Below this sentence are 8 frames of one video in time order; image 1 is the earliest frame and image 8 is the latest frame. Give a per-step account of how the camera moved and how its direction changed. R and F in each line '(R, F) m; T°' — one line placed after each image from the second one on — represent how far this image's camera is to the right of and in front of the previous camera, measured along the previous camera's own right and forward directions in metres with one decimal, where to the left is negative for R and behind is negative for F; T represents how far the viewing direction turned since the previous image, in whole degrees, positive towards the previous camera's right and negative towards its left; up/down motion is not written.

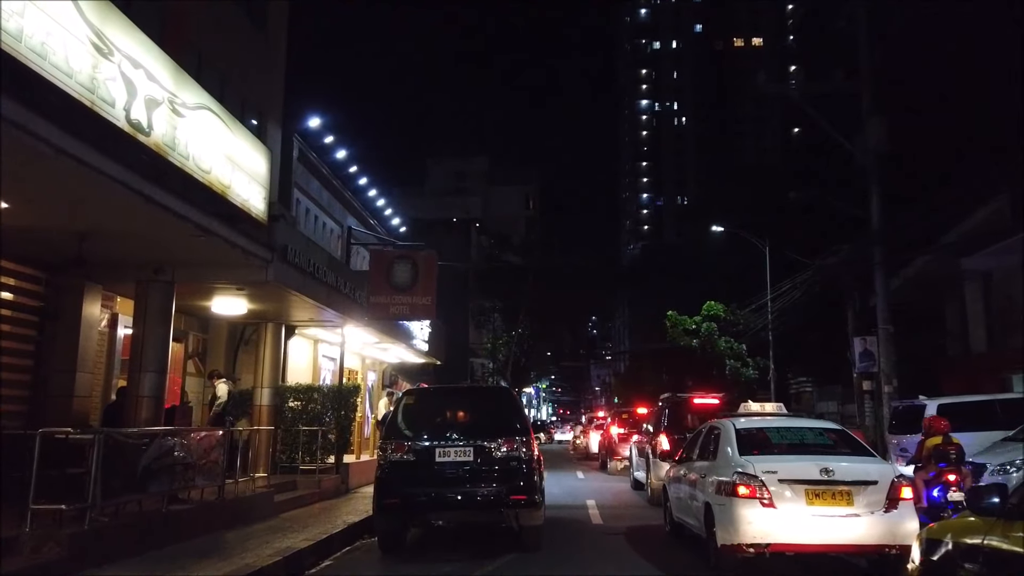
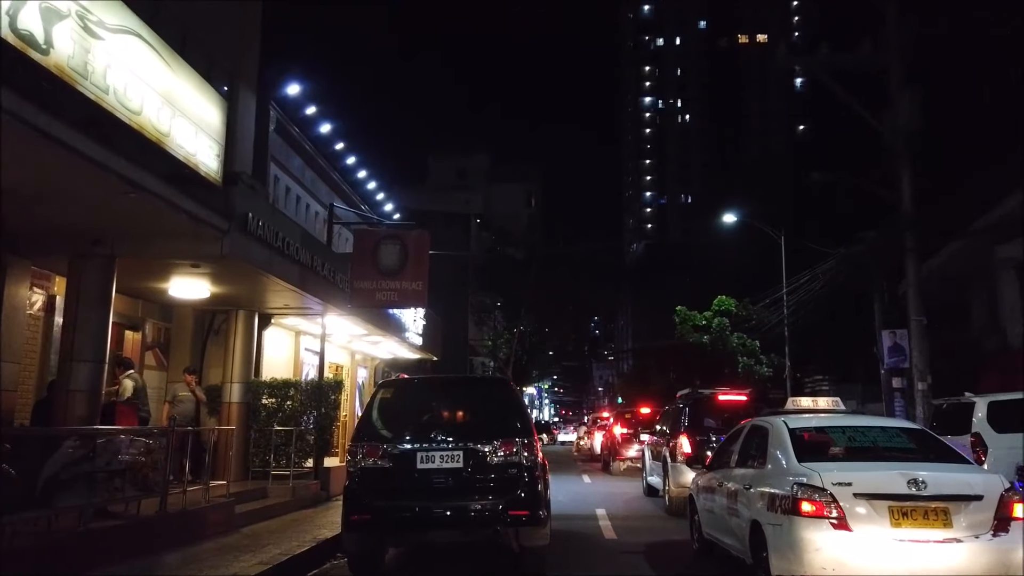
(0.0, +1.7) m; 0°
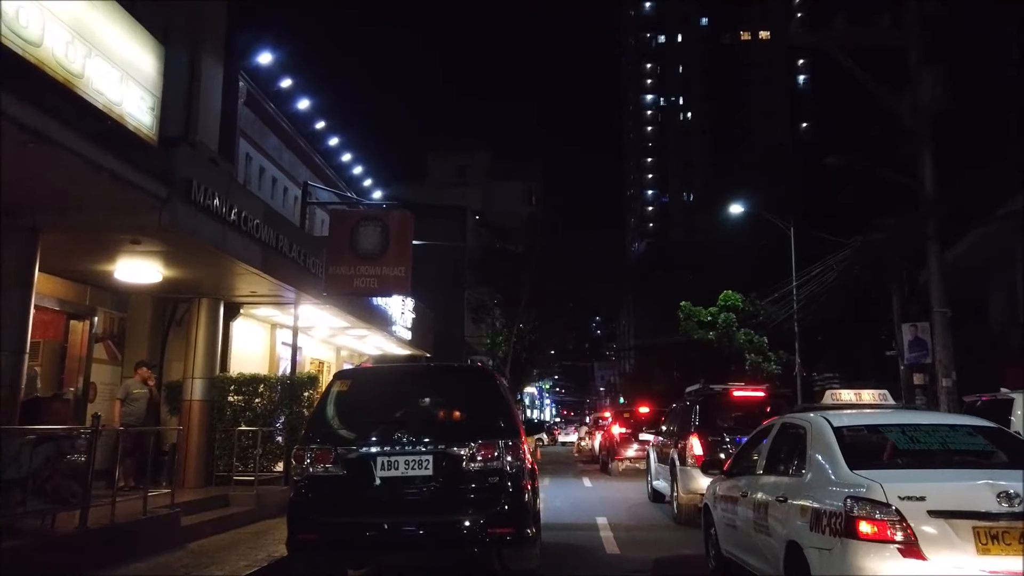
(+0.2, +1.3) m; 0°
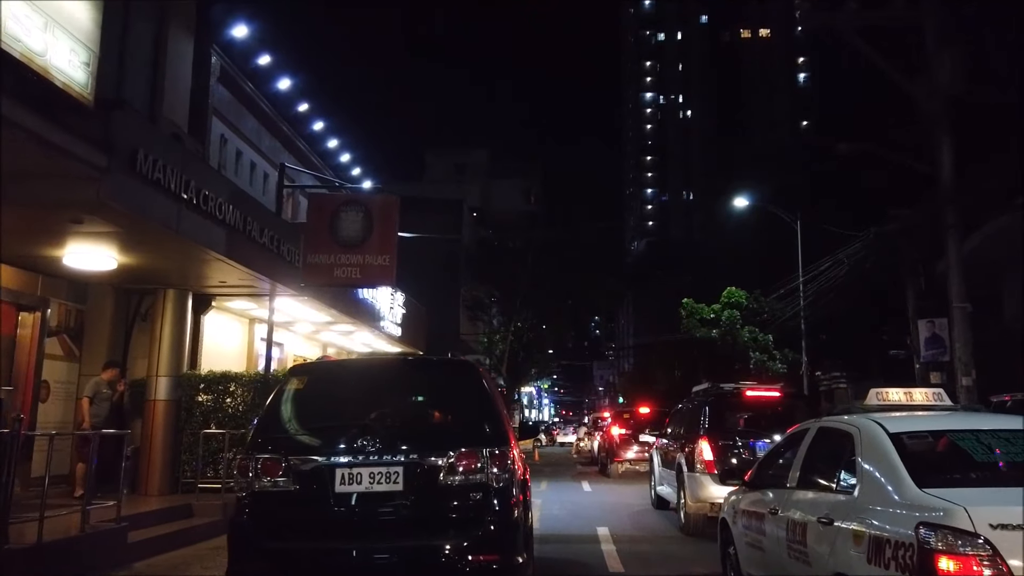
(+0.1, +1.0) m; 0°
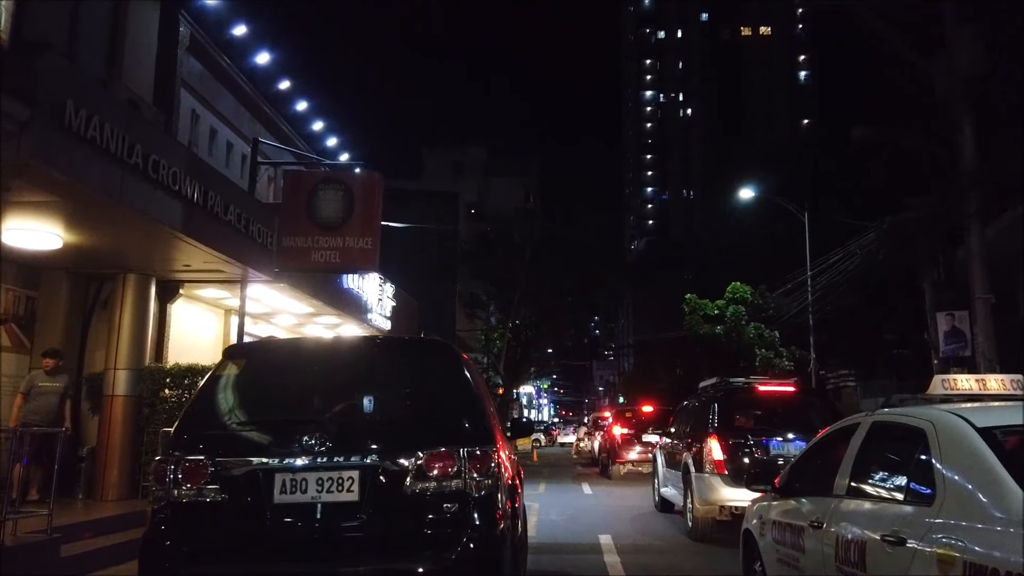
(+0.1, +1.0) m; 0°
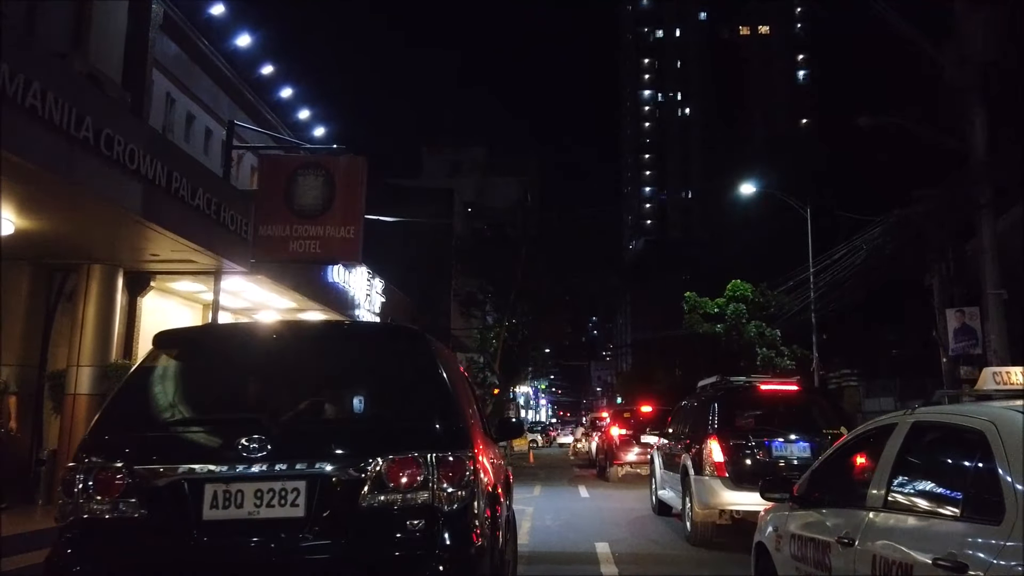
(+0.1, +0.7) m; 0°
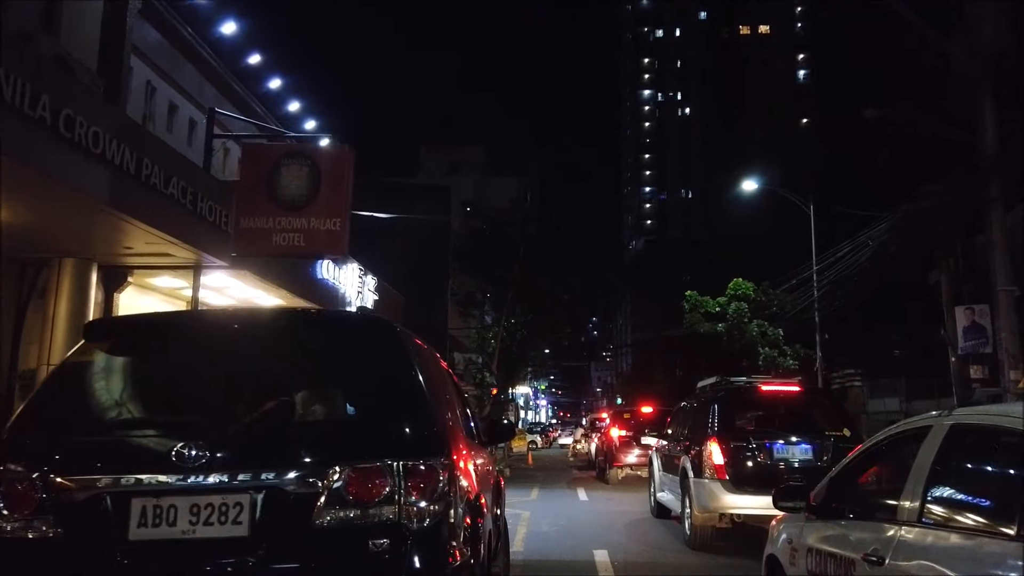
(+0.1, +0.5) m; 0°
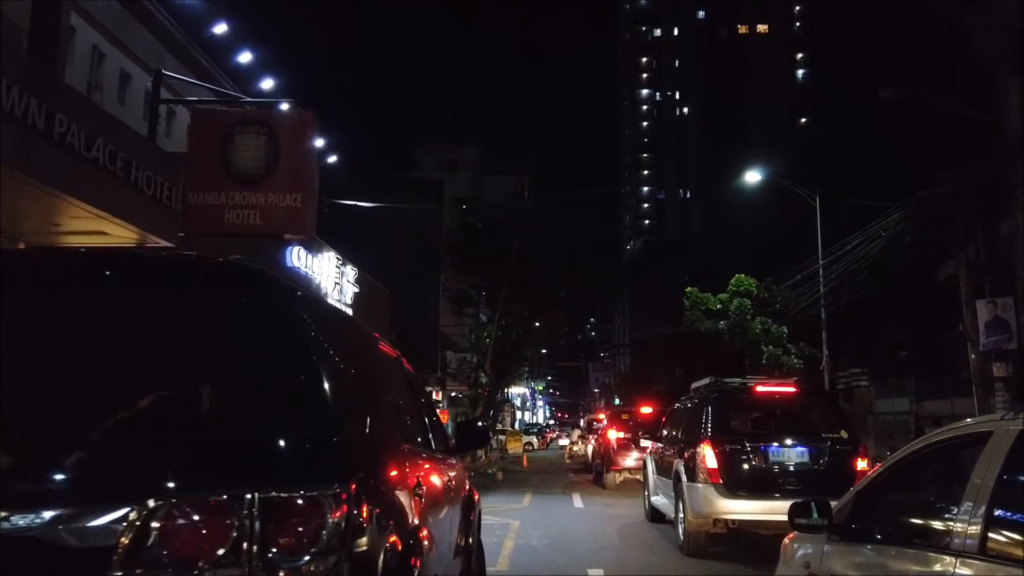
(+0.2, +1.1) m; 0°
